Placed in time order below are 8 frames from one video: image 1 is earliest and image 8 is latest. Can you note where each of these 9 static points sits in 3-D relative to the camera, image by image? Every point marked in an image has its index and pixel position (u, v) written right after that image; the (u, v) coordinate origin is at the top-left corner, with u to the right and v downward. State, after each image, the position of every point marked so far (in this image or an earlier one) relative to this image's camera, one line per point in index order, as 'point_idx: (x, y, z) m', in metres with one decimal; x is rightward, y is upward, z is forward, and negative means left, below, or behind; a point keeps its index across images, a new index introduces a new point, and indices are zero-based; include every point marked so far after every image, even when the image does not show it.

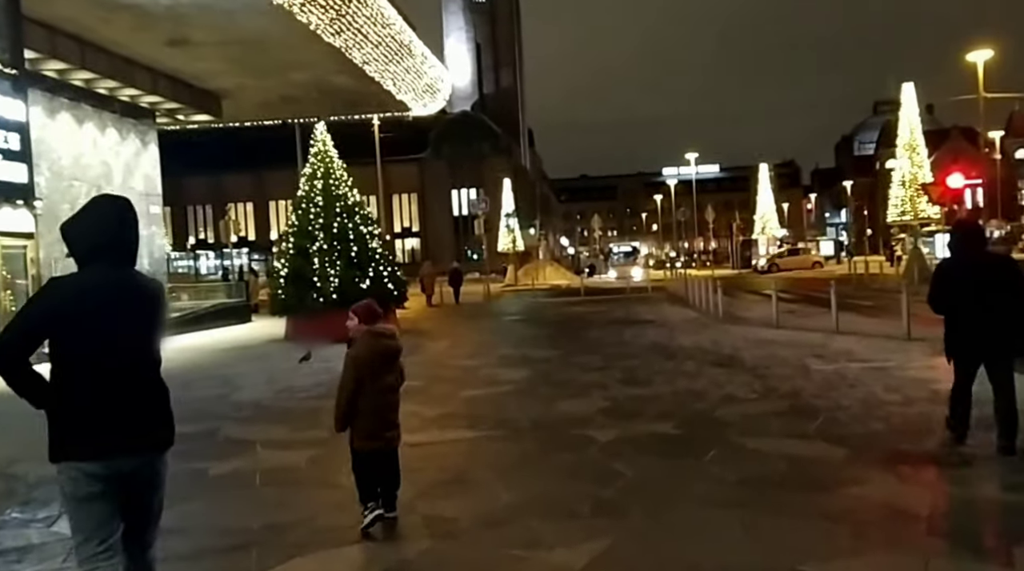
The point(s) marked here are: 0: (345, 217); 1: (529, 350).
0: (-3.7, +1.5, +19.6) m
1: (+0.3, -1.1, +15.1) m
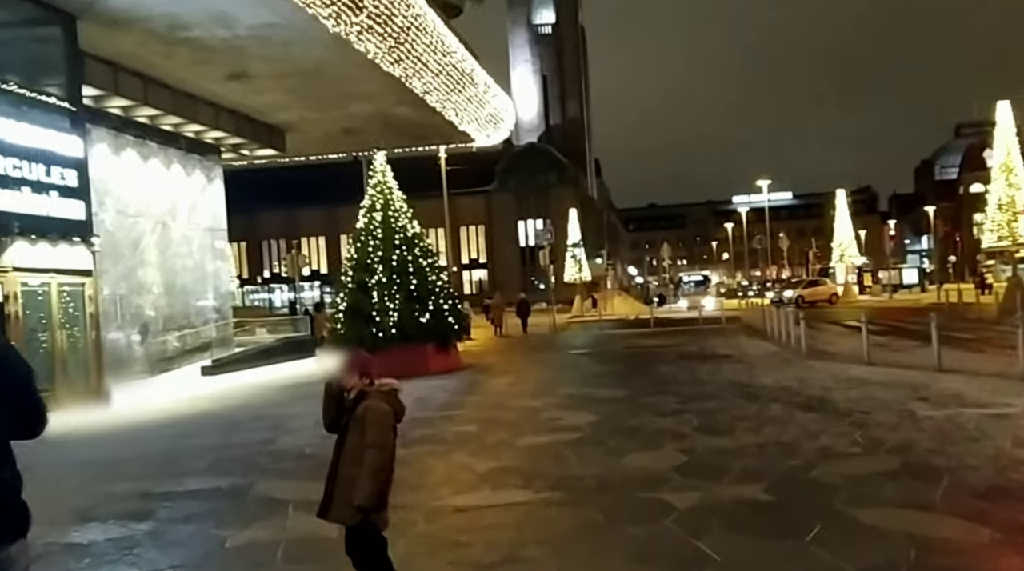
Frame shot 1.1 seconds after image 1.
0: (-2.3, +0.8, +19.0) m
1: (+1.3, -1.6, +14.3) m
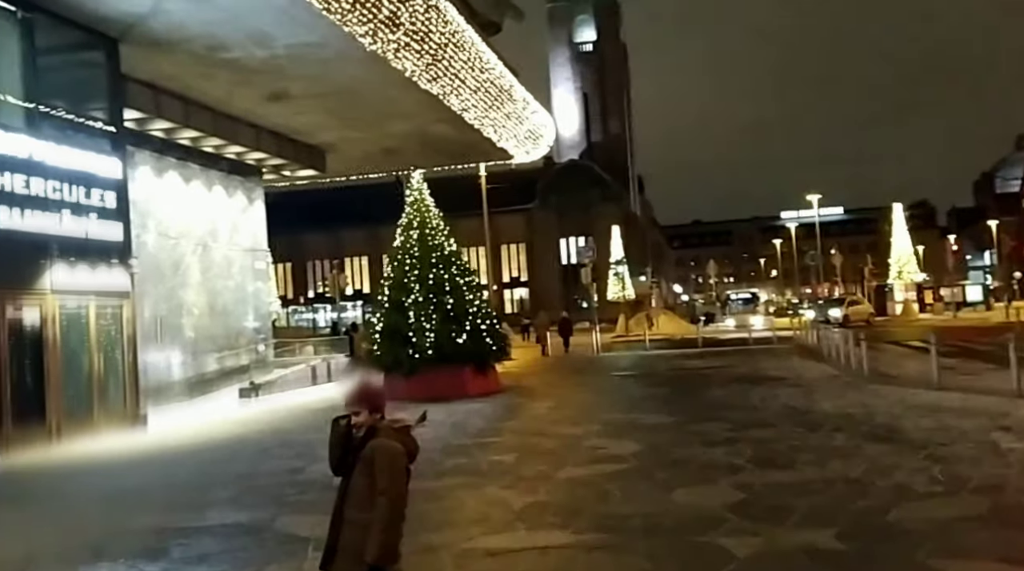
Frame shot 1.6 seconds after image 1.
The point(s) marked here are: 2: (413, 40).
0: (-1.4, +0.4, +18.6) m
1: (+1.9, -1.9, +13.6) m
2: (-1.9, +4.7, +17.4) m
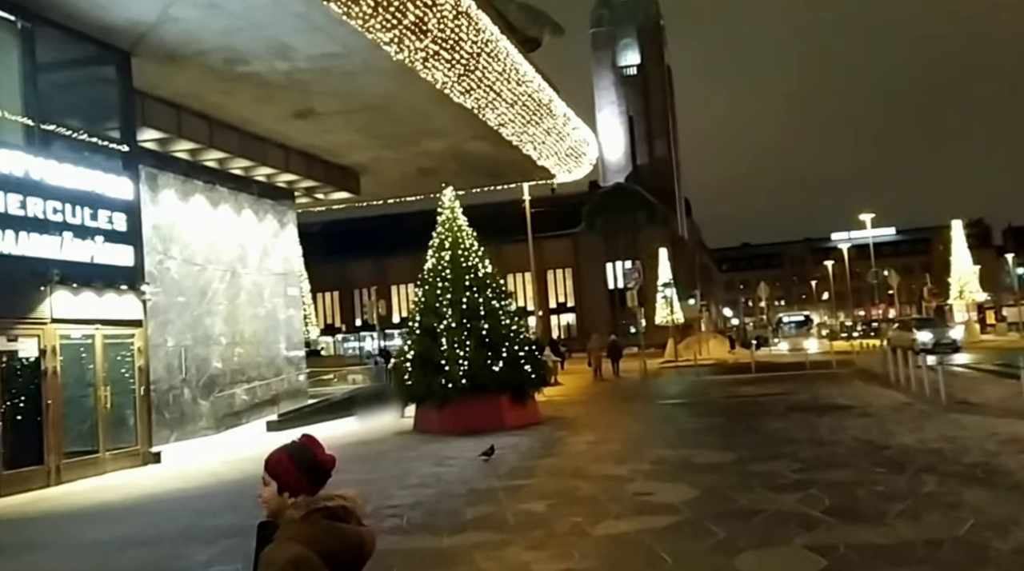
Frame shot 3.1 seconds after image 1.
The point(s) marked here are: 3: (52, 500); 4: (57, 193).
0: (-0.7, -0.1, +17.4) m
1: (+2.4, -2.2, +12.2) m
2: (-1.2, +4.3, +16.3) m
3: (-5.6, -2.6, +11.3) m
4: (-6.3, +1.3, +12.7) m
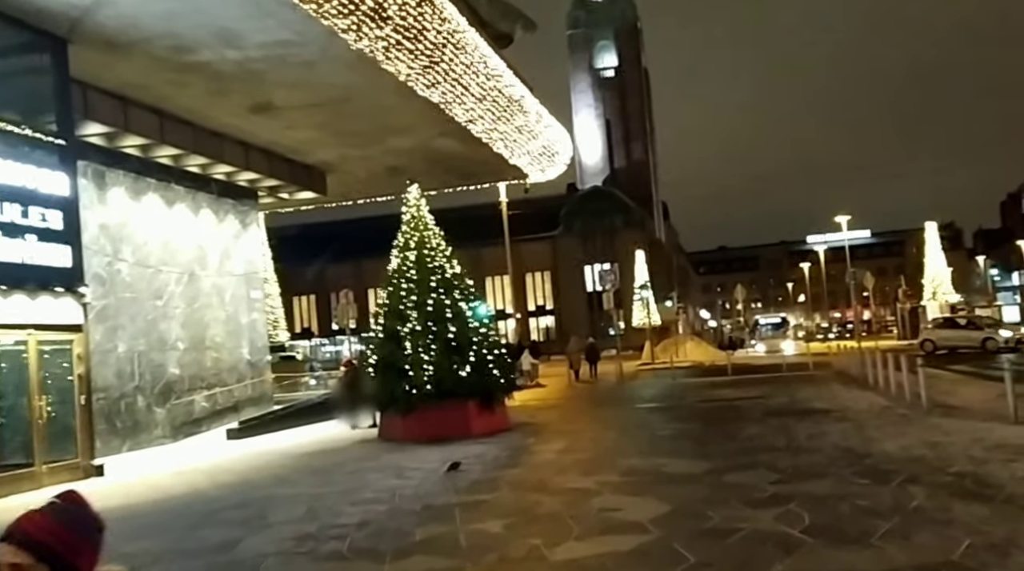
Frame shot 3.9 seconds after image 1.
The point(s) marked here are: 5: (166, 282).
0: (-1.3, -0.1, +16.8) m
1: (+2.0, -2.2, +11.6) m
2: (-1.8, +4.2, +15.6) m
3: (-6.0, -2.6, +10.4) m
4: (-6.8, +1.3, +11.9) m
5: (-7.3, +0.1, +19.2) m
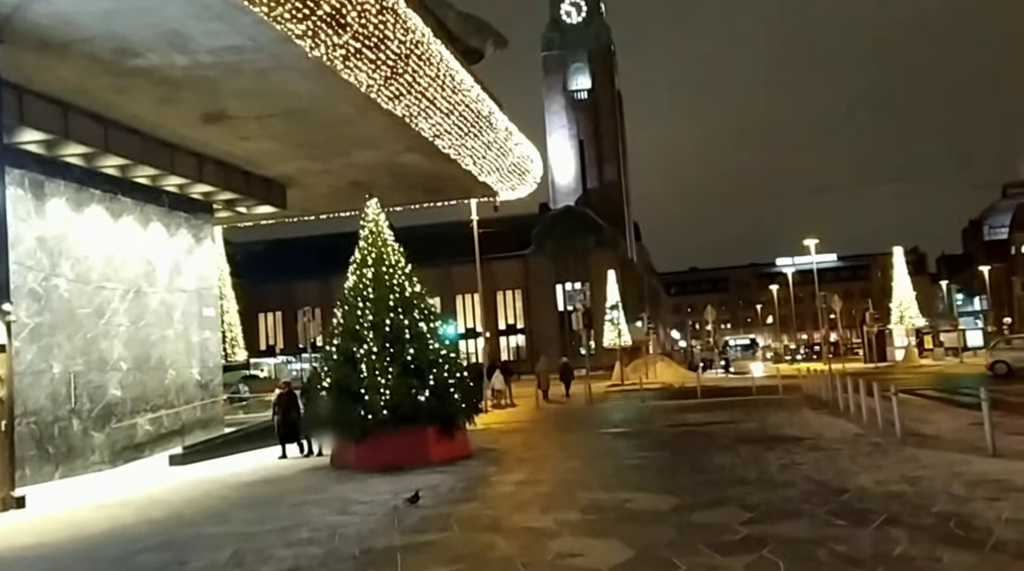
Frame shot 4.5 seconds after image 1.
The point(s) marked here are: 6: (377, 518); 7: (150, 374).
0: (-2.0, -0.5, +16.0) m
1: (+1.4, -2.5, +10.9) m
2: (-2.4, +3.9, +15.0) m
3: (-6.5, -2.8, +9.5) m
4: (-7.3, +1.1, +11.0) m
5: (-8.1, -0.2, +18.3) m
6: (-1.4, -2.5, +9.7) m
7: (-7.6, -1.9, +19.2) m
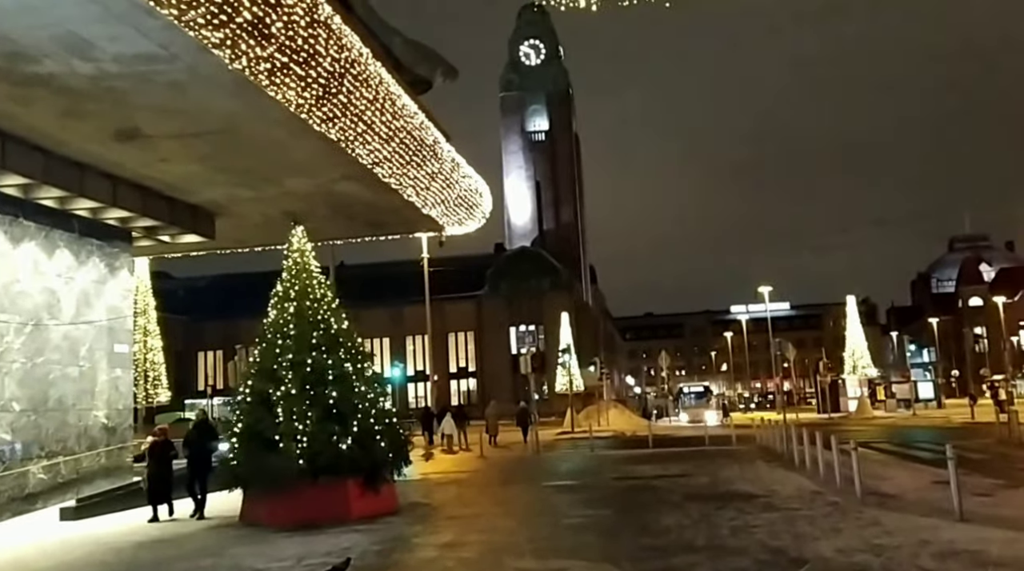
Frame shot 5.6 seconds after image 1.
0: (-3.0, -1.1, +14.6) m
1: (+0.6, -2.9, +9.6) m
2: (-3.3, +3.4, +13.8) m
3: (-7.3, -3.0, +7.8) m
4: (-8.1, +0.8, +9.5) m
5: (-9.3, -0.8, +16.6) m
6: (-2.2, -2.8, +8.3) m
7: (-8.9, -2.5, +17.5) m
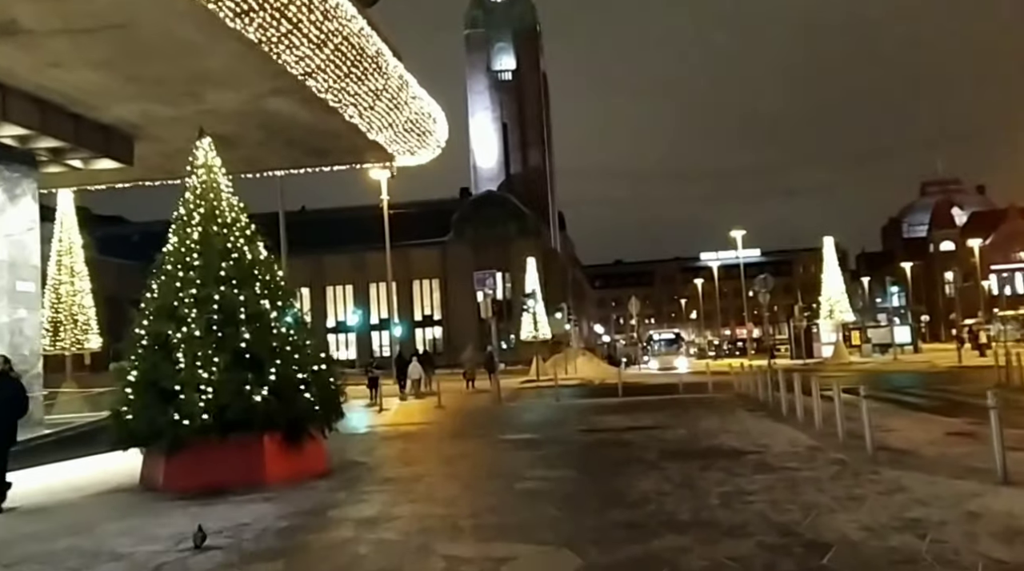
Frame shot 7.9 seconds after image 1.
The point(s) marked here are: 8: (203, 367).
0: (-3.7, 0.0, +12.1) m
1: (+0.1, -2.1, +7.3) m
2: (-4.0, +4.4, +11.0) m
3: (-7.8, -2.3, +5.3) m
4: (-8.6, +1.6, +6.7) m
5: (-10.0, +0.3, +13.9) m
6: (-2.7, -2.1, +5.9) m
7: (-9.6, -1.3, +14.9) m
8: (-3.9, -1.1, +11.6) m
